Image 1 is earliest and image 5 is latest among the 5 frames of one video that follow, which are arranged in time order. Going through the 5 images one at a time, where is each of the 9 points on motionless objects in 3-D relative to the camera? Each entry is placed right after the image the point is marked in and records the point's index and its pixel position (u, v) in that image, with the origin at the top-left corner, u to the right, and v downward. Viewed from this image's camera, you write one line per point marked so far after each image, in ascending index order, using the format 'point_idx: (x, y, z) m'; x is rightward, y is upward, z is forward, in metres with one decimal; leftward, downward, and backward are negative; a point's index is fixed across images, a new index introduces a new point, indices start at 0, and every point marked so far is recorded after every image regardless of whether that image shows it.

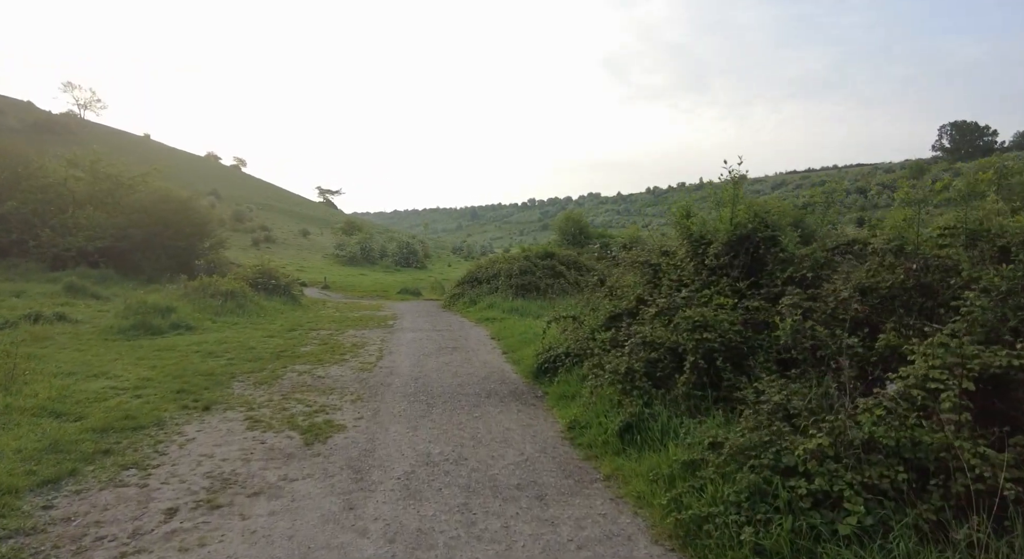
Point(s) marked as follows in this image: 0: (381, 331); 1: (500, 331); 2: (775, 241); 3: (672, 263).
0: (-4.0, -1.6, +15.8) m
1: (-0.3, -1.4, +14.8) m
2: (+3.2, +0.5, +6.3) m
3: (+2.3, +0.2, +7.5) m
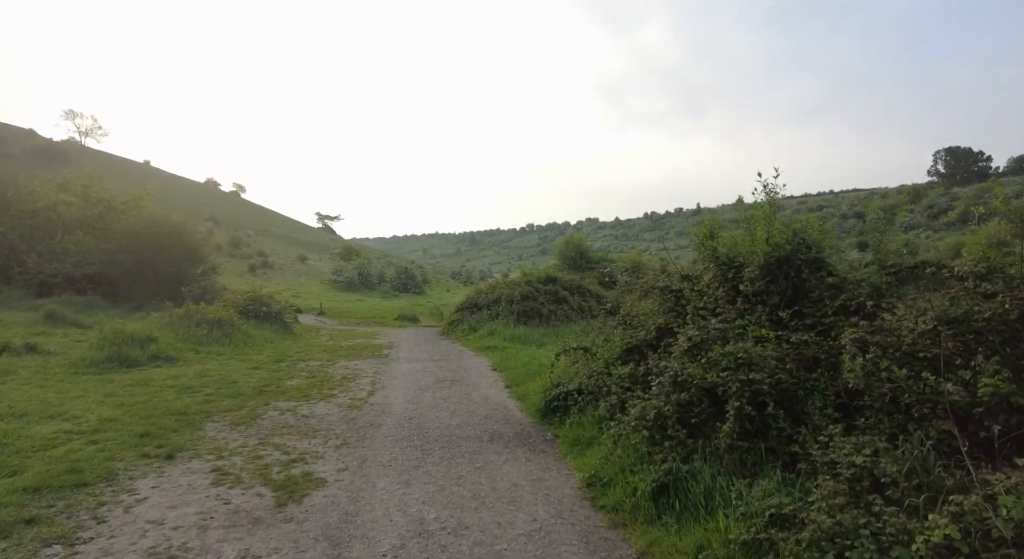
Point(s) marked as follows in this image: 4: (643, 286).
0: (-3.9, -2.3, +14.9) m
1: (-0.3, -2.2, +13.9) m
2: (+3.3, +0.2, +5.5) m
3: (+2.4, -0.1, +6.7) m
4: (+2.1, -0.1, +8.5) m
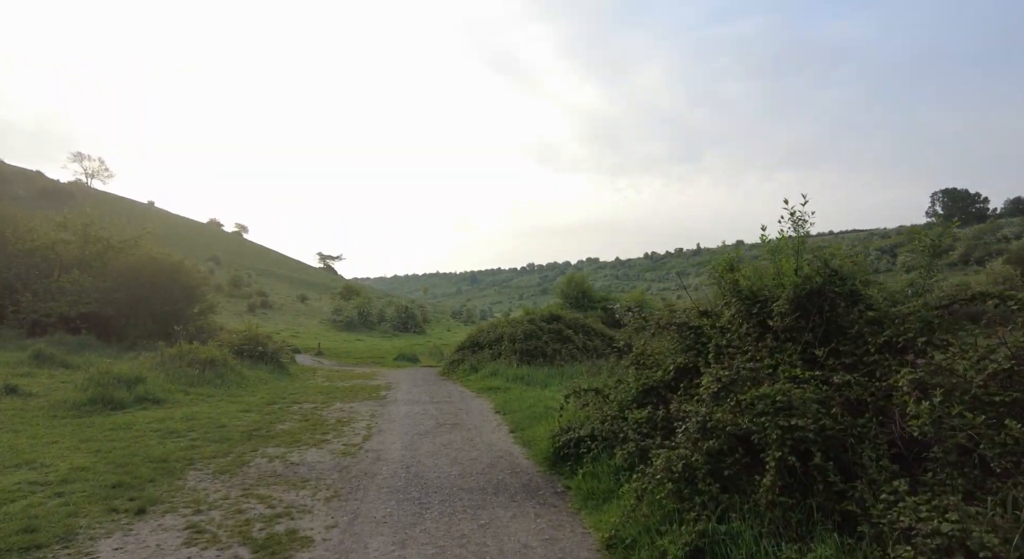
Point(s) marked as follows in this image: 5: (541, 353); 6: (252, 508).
0: (-3.8, -3.4, +14.3) m
1: (-0.2, -3.1, +13.2) m
2: (+3.3, -0.2, +5.1) m
3: (+2.5, -0.6, +6.3) m
4: (+2.2, -0.7, +8.0) m
5: (+1.1, -2.7, +19.6) m
6: (-3.0, -2.6, +6.1) m
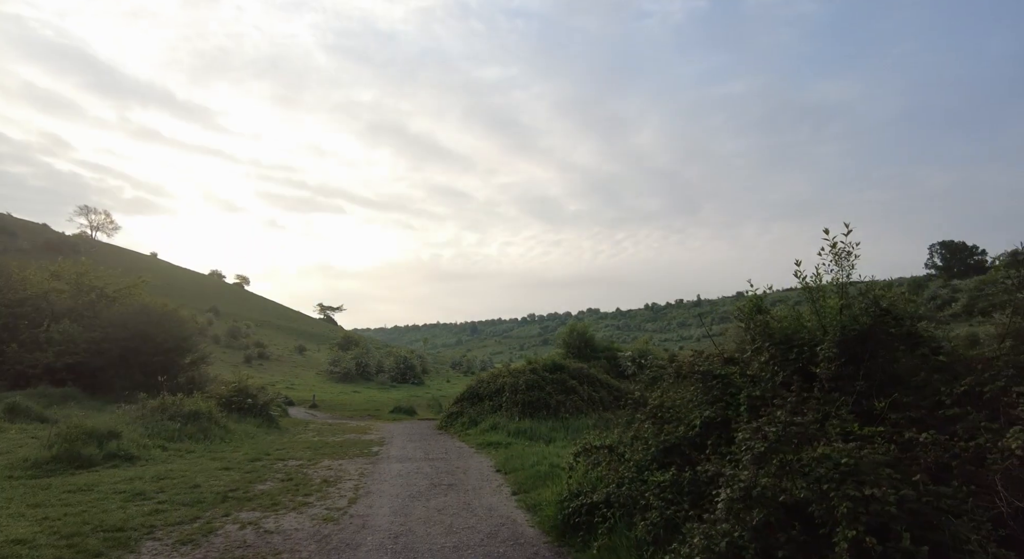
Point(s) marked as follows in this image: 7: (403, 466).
0: (-3.8, -4.6, +13.2) m
1: (-0.1, -4.2, +12.2) m
2: (+3.4, -0.5, +4.4) m
3: (+2.5, -1.0, +5.5) m
4: (+2.2, -1.3, +7.2) m
5: (+1.1, -4.5, +18.6) m
6: (-3.0, -3.0, +5.1) m
7: (-2.6, -4.4, +12.3) m
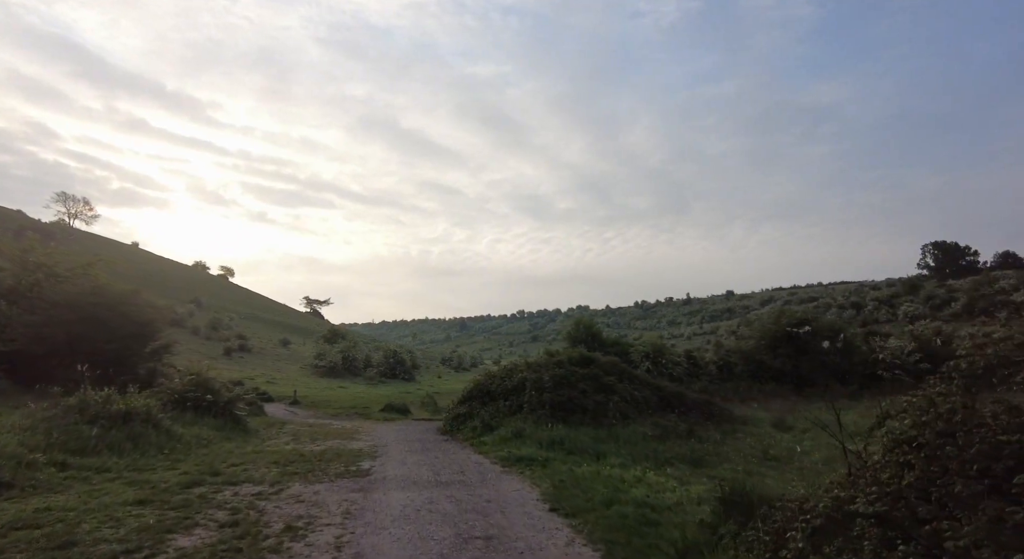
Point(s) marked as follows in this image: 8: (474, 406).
0: (-2.9, -3.7, +9.4) m
1: (+0.8, -3.4, +8.5) m
2: (+4.5, +0.2, +0.7) m
3: (+3.6, -0.3, +1.8) m
4: (+3.3, -0.5, +3.5) m
5: (+1.9, -3.6, +14.8) m
6: (-1.9, -2.2, +1.3) m
7: (-1.7, -3.5, +8.5) m
8: (-1.1, -4.2, +17.4) m
